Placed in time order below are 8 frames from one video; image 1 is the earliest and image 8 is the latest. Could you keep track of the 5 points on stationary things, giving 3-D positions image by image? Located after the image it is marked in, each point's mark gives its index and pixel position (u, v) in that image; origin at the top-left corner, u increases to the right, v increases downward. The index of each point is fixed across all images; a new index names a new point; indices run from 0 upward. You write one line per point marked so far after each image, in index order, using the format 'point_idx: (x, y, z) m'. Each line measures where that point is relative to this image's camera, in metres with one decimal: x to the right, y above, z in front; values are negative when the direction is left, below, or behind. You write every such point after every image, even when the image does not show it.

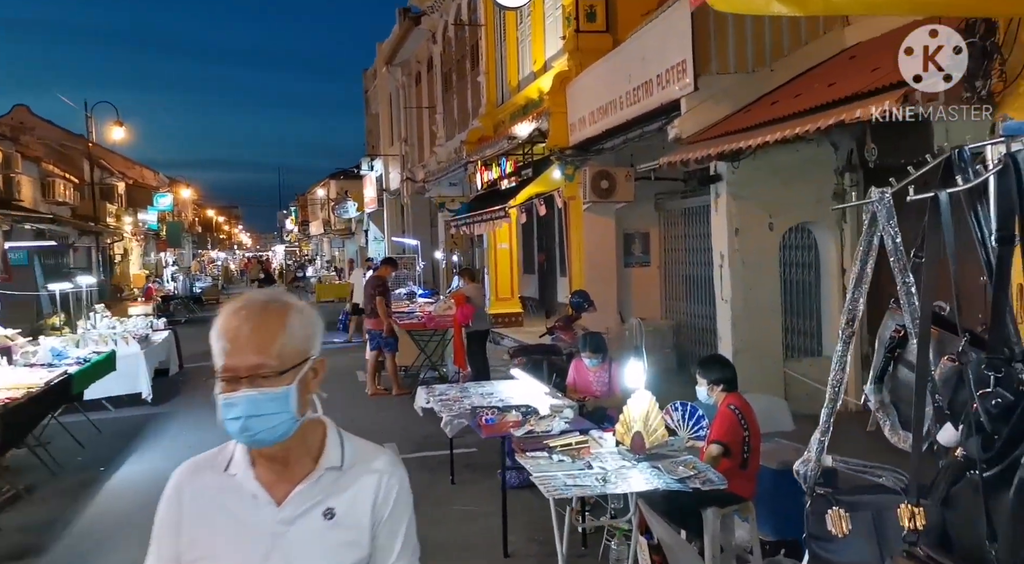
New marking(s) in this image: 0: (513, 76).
0: (0.0, +3.9, +15.5) m
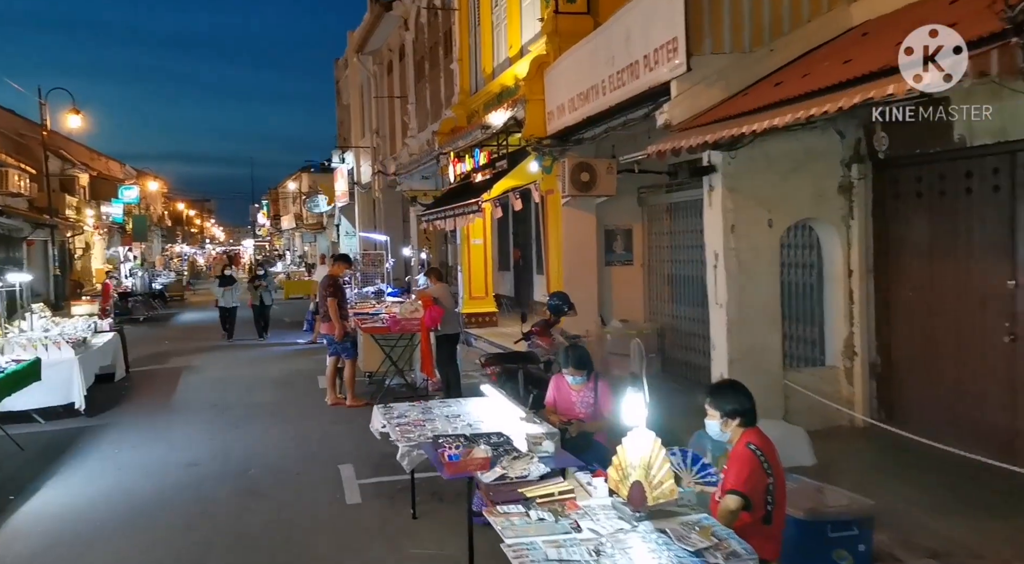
0: (-0.4, +4.0, +14.6) m
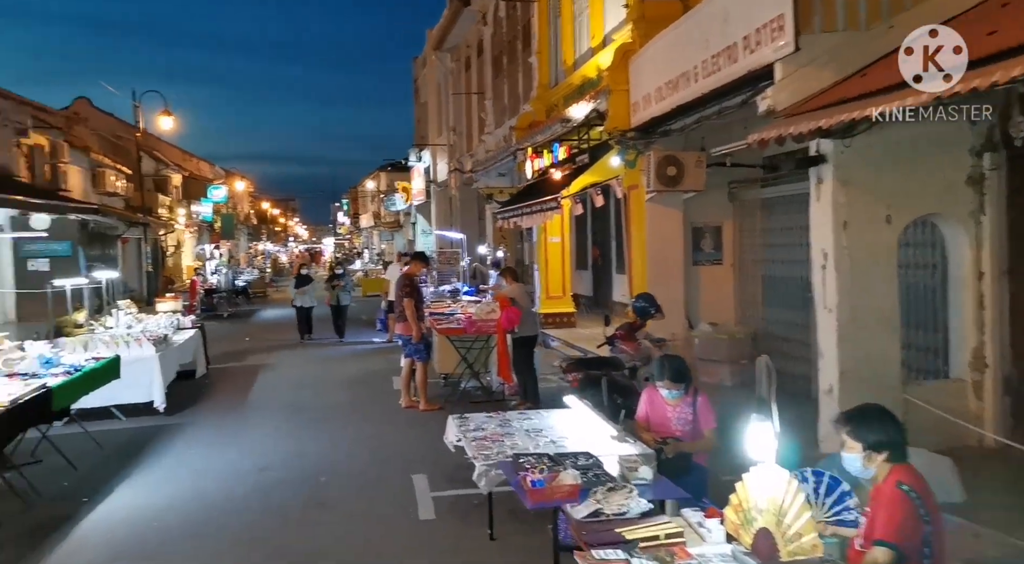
0: (+1.0, +4.0, +14.1) m
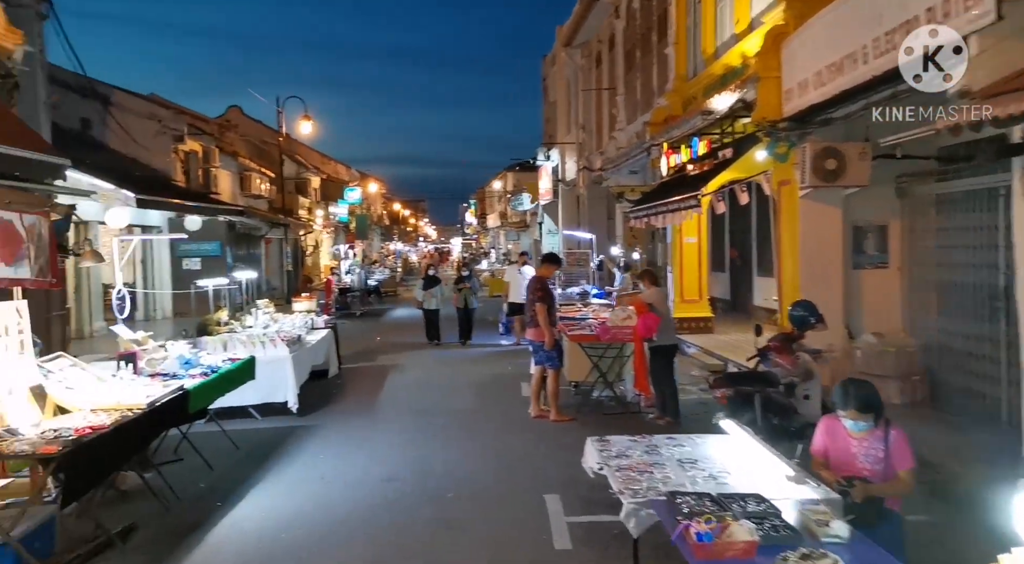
0: (+3.2, +3.9, +13.3) m
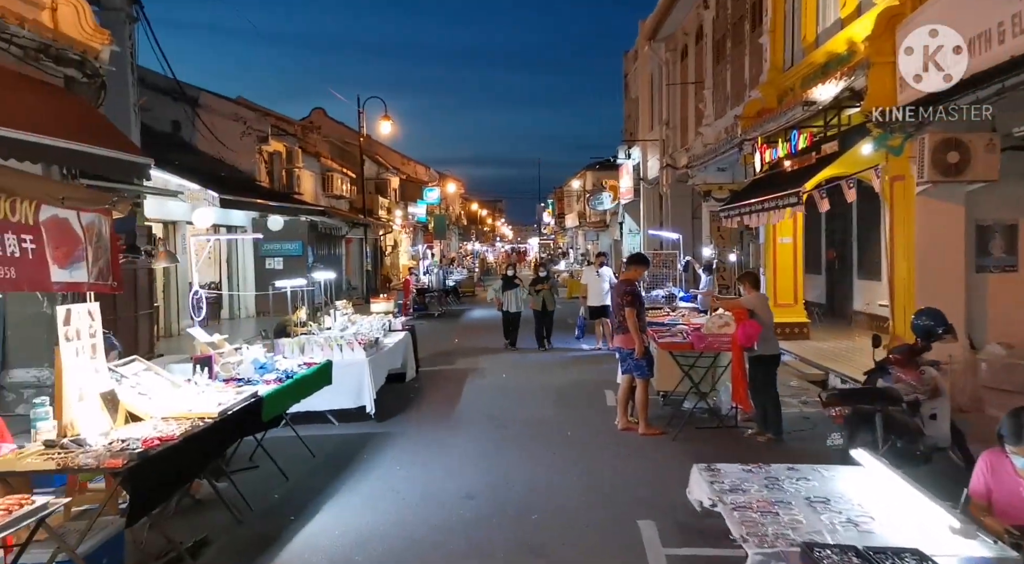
0: (+4.5, +3.9, +12.4) m
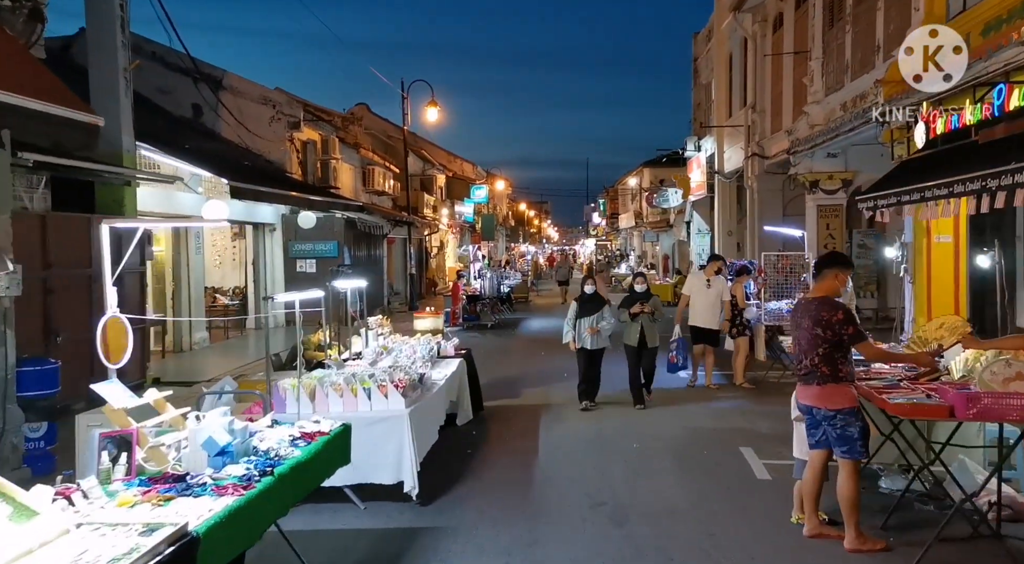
0: (+5.5, +3.7, +9.2) m
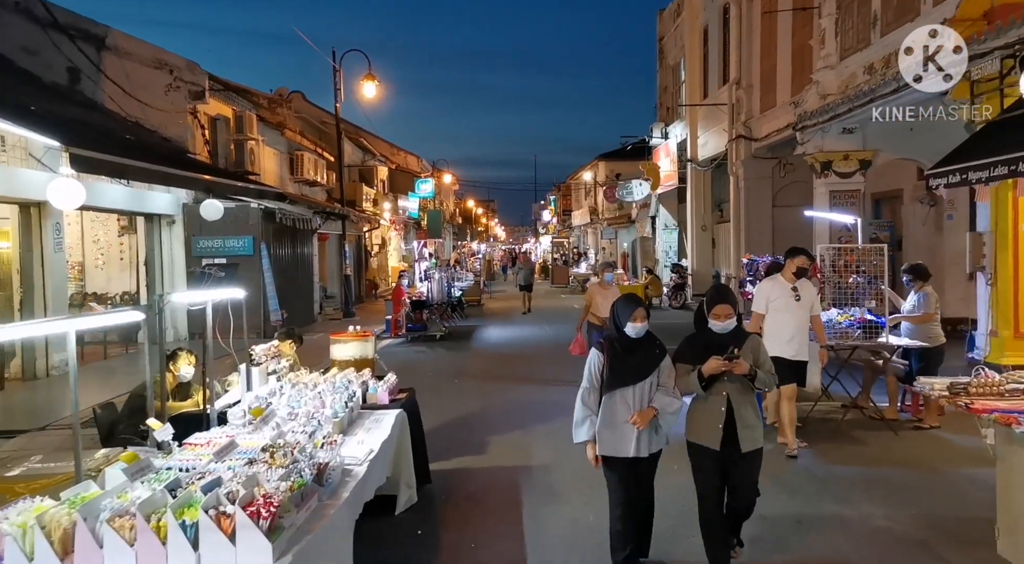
0: (+5.2, +3.7, +6.5) m
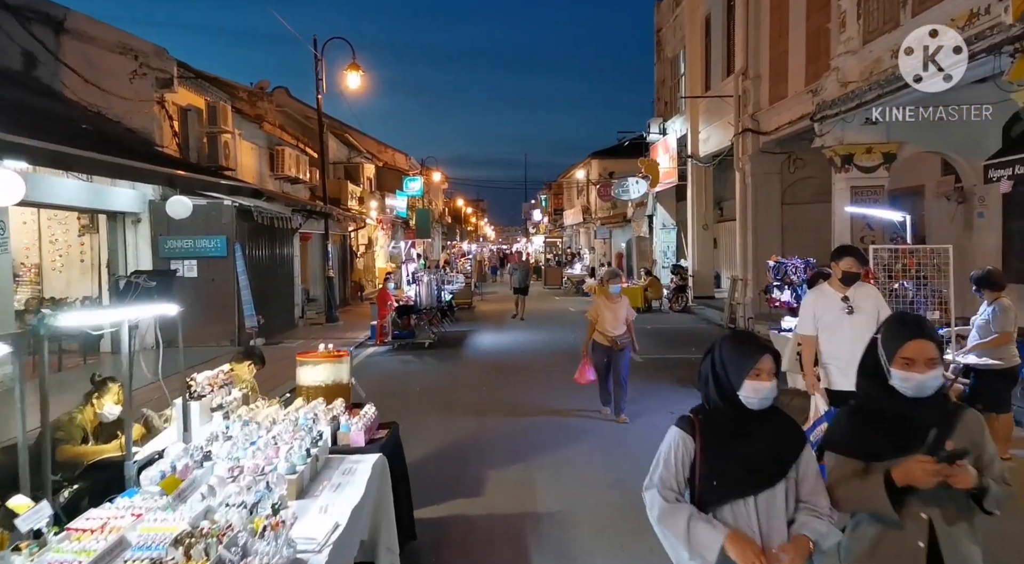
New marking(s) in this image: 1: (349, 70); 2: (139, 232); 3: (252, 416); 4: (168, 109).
0: (+5.3, +3.7, +5.4) m
1: (-3.8, +5.0, +18.9) m
2: (-6.6, +0.9, +14.4) m
3: (-1.5, -0.7, +4.5) m
4: (-6.7, +3.4, +16.1) m
